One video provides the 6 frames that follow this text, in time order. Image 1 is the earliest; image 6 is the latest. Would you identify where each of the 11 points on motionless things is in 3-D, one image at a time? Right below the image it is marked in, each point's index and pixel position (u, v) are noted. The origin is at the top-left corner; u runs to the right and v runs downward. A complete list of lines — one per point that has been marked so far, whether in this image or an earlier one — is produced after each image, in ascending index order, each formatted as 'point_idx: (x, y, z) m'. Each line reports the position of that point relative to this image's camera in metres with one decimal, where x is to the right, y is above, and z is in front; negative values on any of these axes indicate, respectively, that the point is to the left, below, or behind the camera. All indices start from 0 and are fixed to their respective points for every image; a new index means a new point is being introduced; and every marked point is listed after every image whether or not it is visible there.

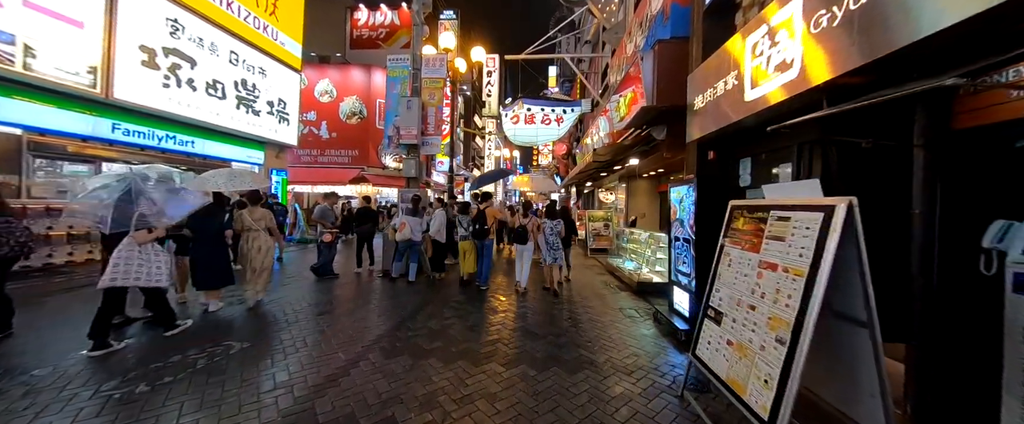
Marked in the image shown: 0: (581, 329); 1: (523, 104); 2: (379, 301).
0: (+0.9, -1.6, +4.4) m
1: (+0.5, +4.3, +13.1) m
2: (-2.4, -1.6, +5.9) m
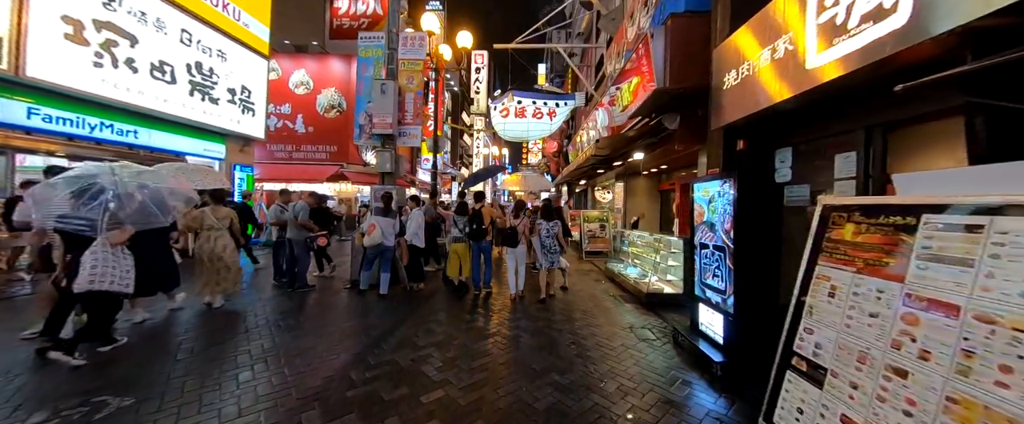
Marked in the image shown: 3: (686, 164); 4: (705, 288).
0: (+0.8, -1.6, +3.5) m
1: (+0.1, +4.3, +12.1) m
2: (-2.6, -1.6, +4.9) m
3: (+3.9, +1.1, +7.1) m
4: (+2.3, -0.9, +3.8) m
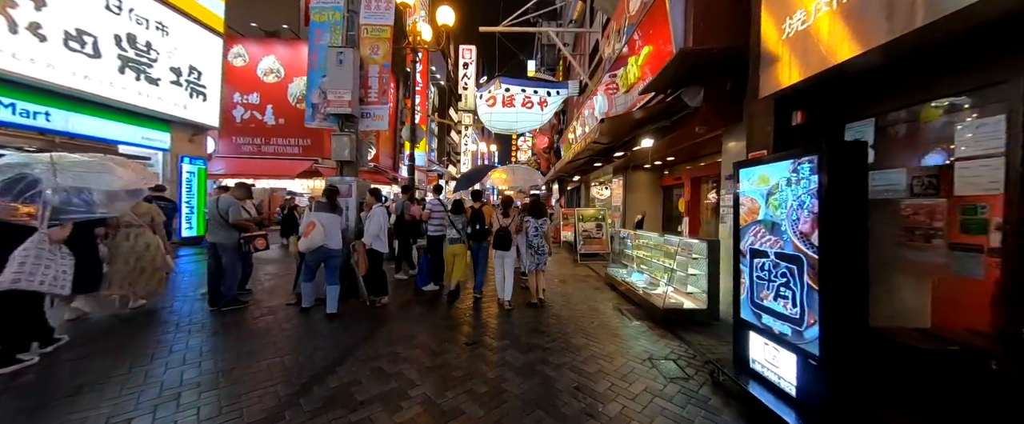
0: (+0.7, -1.6, +2.5) m
1: (-0.4, +4.4, +11.0) m
2: (-2.8, -1.5, +3.7) m
3: (+3.6, +1.2, +6.1) m
4: (+2.1, -0.8, +2.8) m
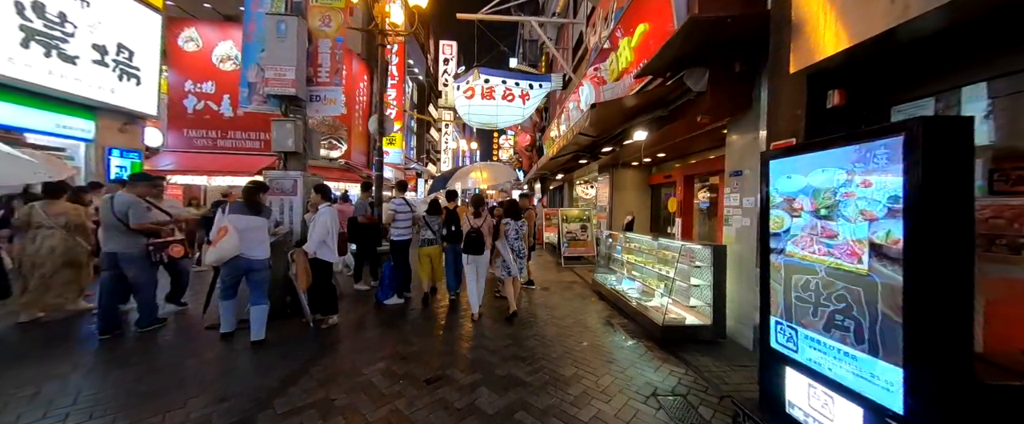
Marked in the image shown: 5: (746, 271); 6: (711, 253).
0: (+0.5, -1.6, +1.8) m
1: (-1.0, +4.4, +10.2) m
2: (-3.0, -1.6, +2.8) m
3: (+3.2, +1.2, +5.6) m
4: (+1.9, -0.9, +2.1) m
5: (+2.7, -0.7, +3.8) m
6: (+2.4, -0.5, +3.9) m
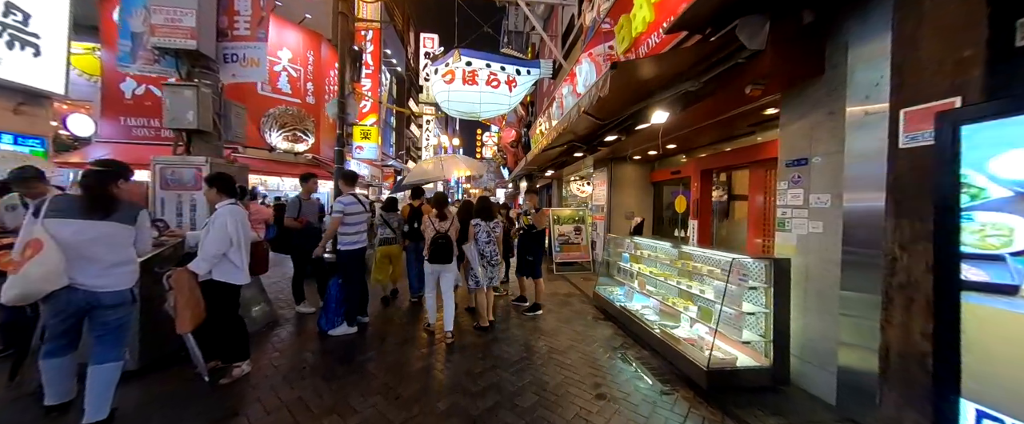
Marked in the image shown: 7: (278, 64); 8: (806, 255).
0: (+0.5, -1.6, +0.6) m
1: (-1.4, +4.4, +9.0) m
2: (-3.1, -1.6, +1.5) m
3: (+3.0, +1.2, +4.6) m
4: (+1.9, -0.9, +1.1) m
5: (+2.6, -0.7, +2.8) m
6: (+2.3, -0.5, +2.9) m
7: (-9.8, +6.2, +13.7) m
8: (+2.7, -0.4, +2.9) m
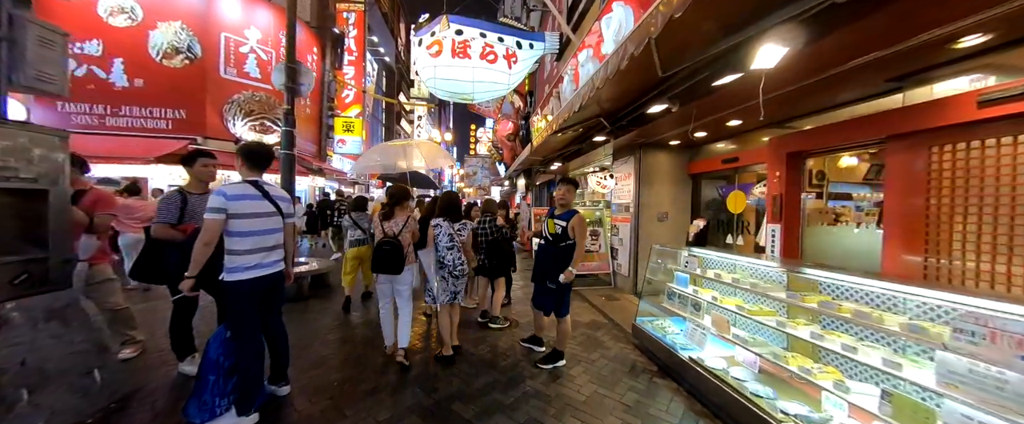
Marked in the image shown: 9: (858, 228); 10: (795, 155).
0: (+0.7, -1.6, -1.0) m
1: (-1.4, +4.4, +7.3) m
2: (-2.9, -1.6, -0.2) m
3: (+3.1, +1.1, +3.0) m
4: (+2.1, -0.9, -0.5) m
5: (+2.8, -0.7, +1.2) m
6: (+2.4, -0.5, +1.3) m
7: (-9.9, +6.2, +11.9) m
8: (+2.8, -0.4, +1.3) m
9: (+3.6, -0.2, +3.7) m
10: (+3.6, +0.7, +4.2) m
